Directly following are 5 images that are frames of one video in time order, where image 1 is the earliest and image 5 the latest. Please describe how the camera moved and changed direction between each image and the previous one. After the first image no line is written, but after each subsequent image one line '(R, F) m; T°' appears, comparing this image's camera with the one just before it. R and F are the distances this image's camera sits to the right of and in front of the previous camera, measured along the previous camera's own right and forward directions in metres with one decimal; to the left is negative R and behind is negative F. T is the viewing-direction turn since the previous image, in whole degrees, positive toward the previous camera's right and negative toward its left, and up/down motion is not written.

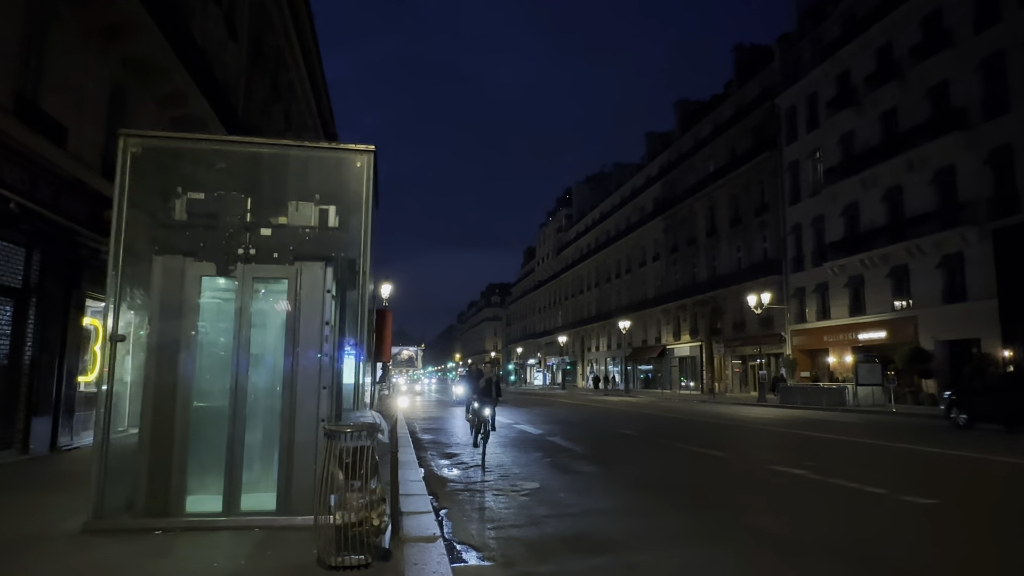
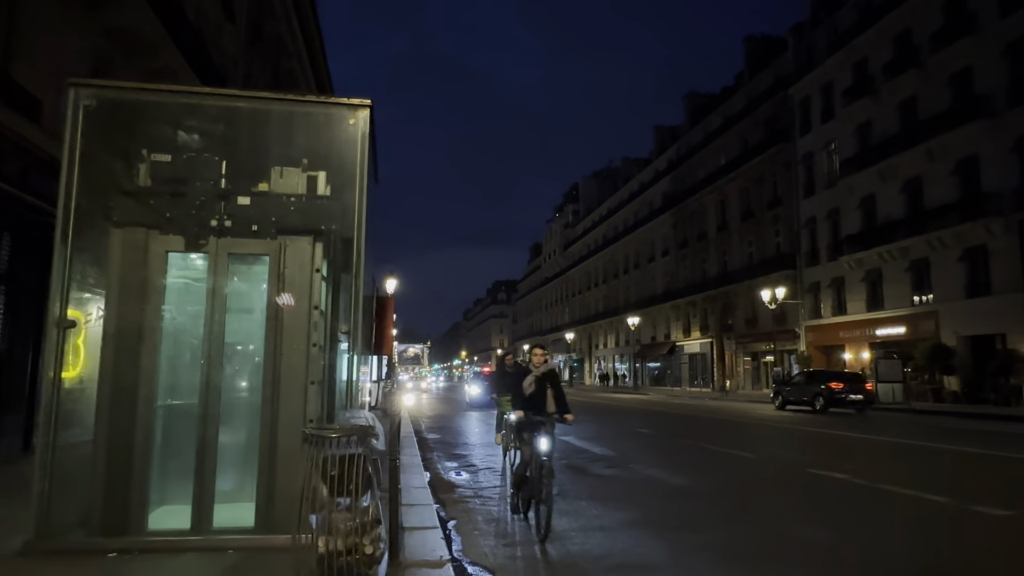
(-0.1, +0.9) m; 0°
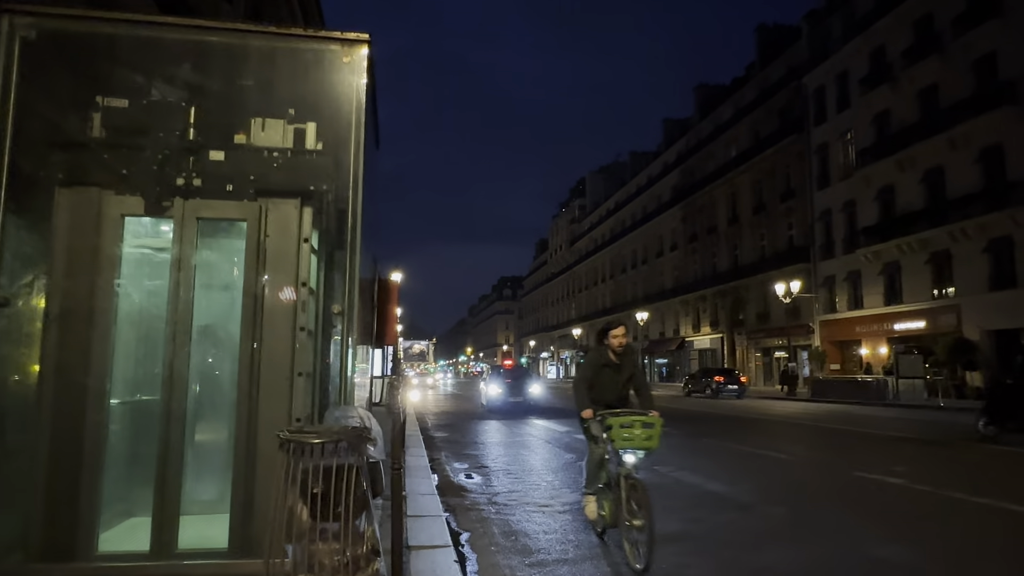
(-0.1, +0.9) m; 0°
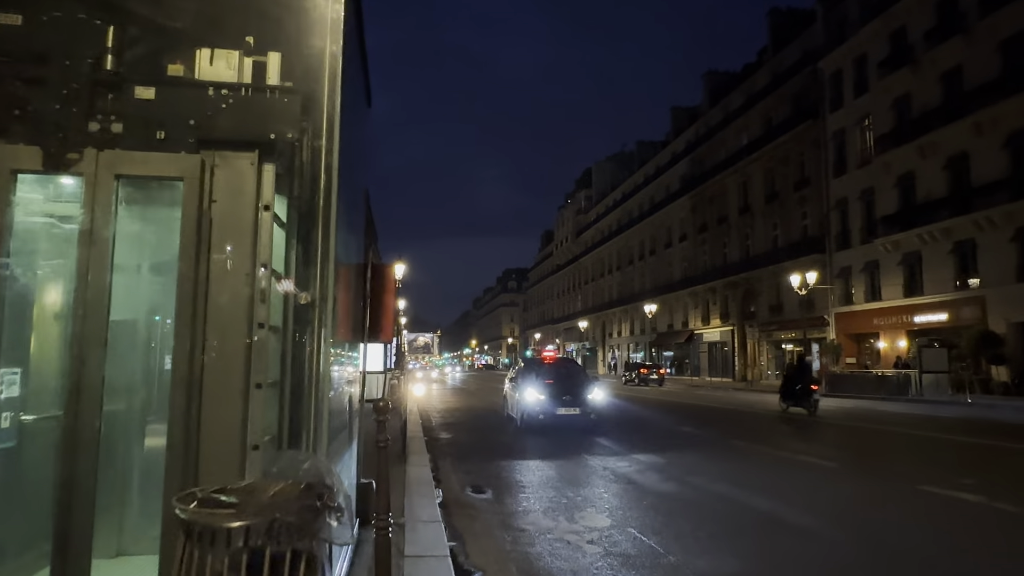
(-0.1, +1.1) m; 0°
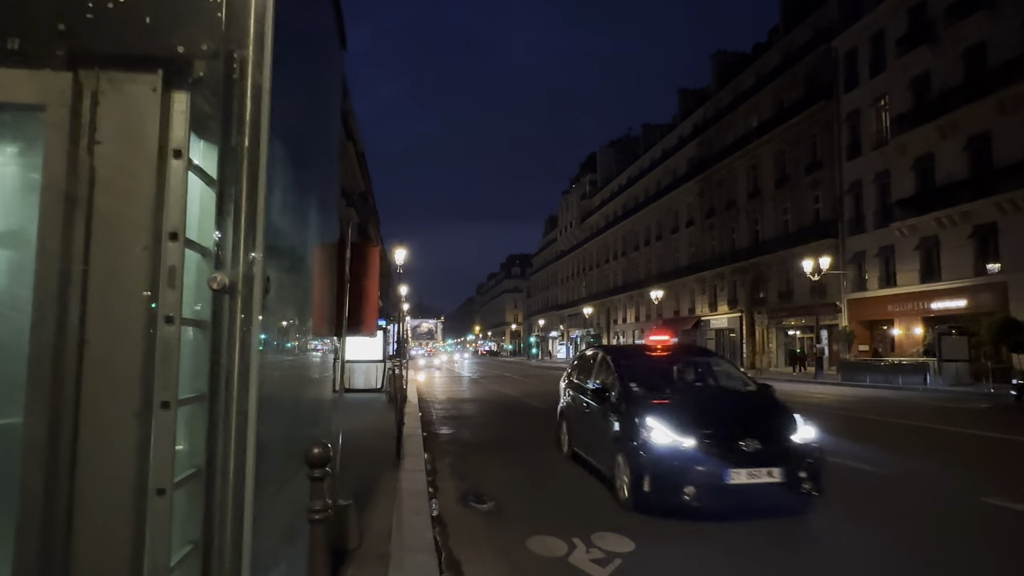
(0.0, +1.0) m; 0°
